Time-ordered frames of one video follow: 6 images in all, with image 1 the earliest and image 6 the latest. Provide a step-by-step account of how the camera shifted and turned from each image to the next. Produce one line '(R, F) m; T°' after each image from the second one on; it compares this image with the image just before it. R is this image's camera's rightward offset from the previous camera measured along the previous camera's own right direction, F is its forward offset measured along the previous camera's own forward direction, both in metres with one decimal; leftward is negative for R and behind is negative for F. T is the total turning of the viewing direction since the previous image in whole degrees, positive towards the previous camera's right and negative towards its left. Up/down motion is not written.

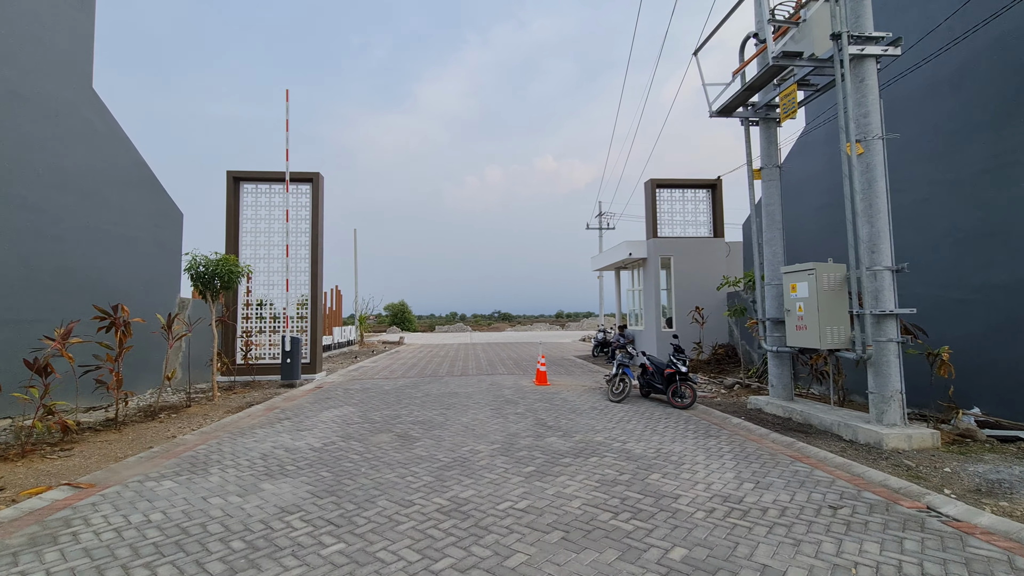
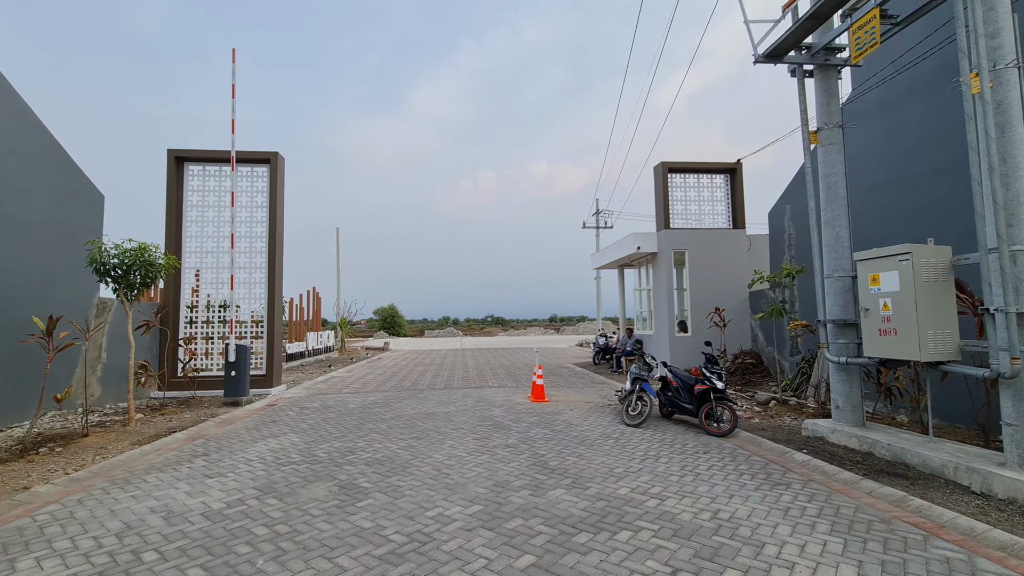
(0.0, +1.7) m; +1°
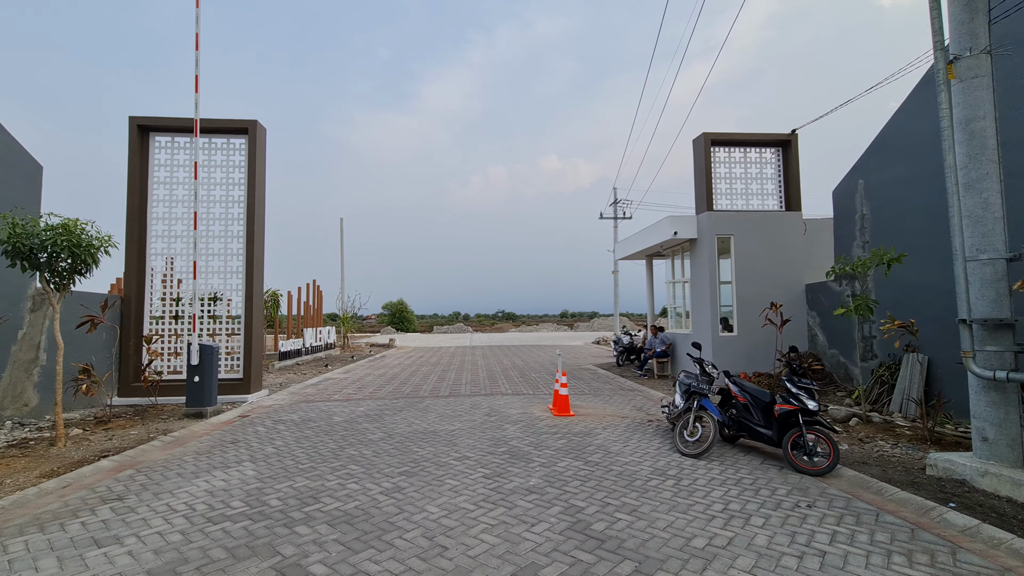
(-0.1, +1.5) m; -1°
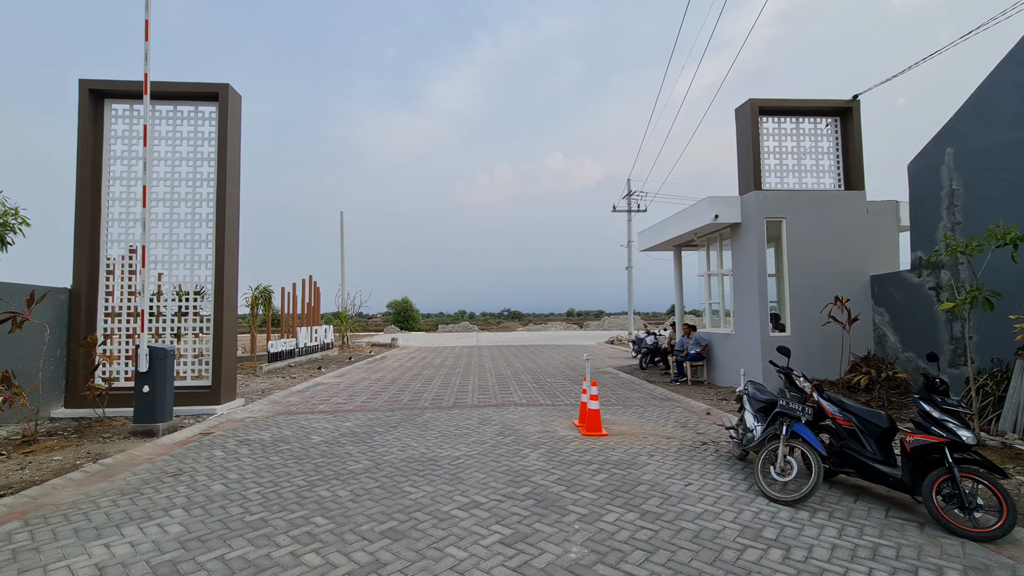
(-0.2, +1.4) m; -1°
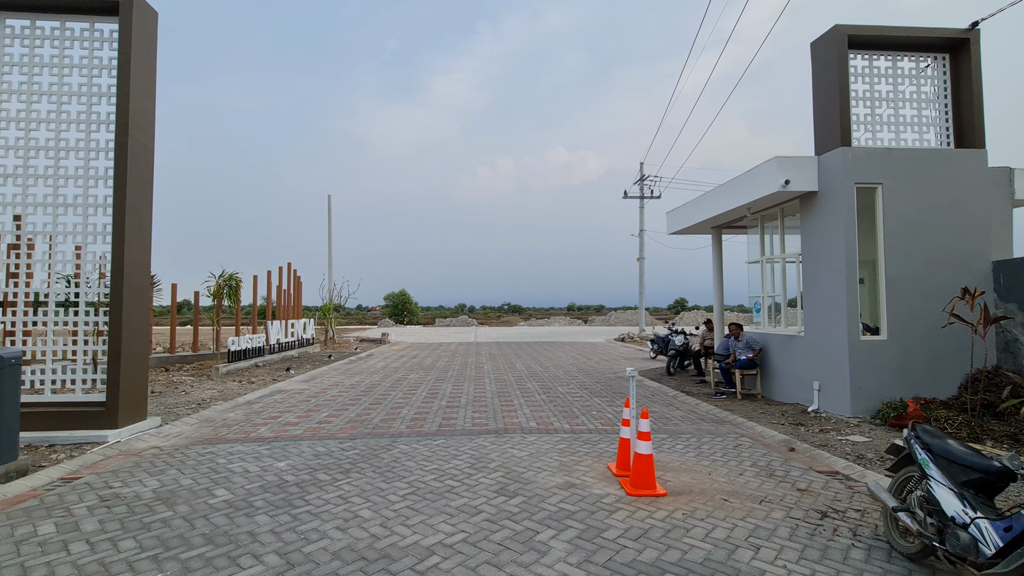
(-0.1, +2.1) m; 0°
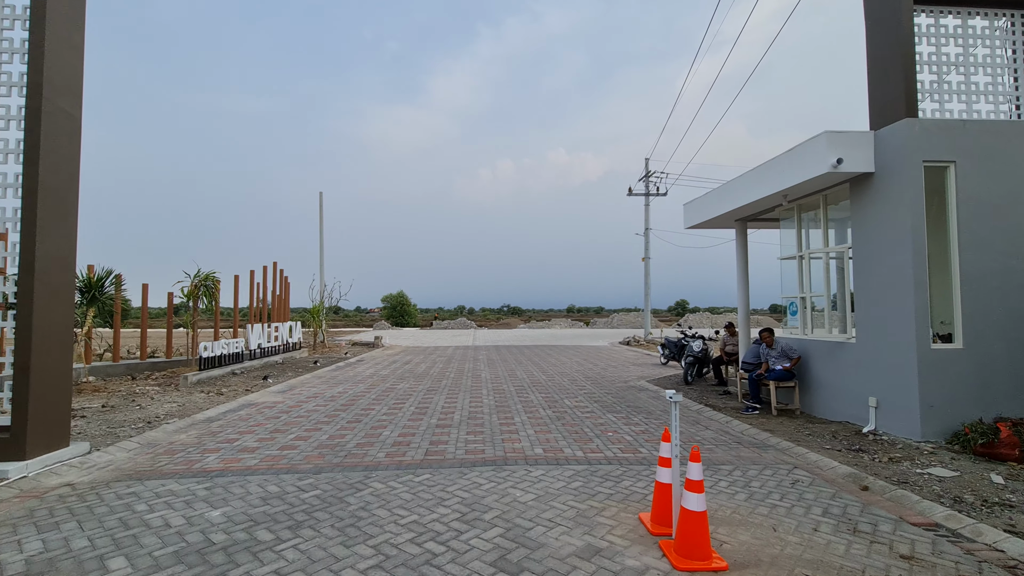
(0.0, +1.0) m; 0°
